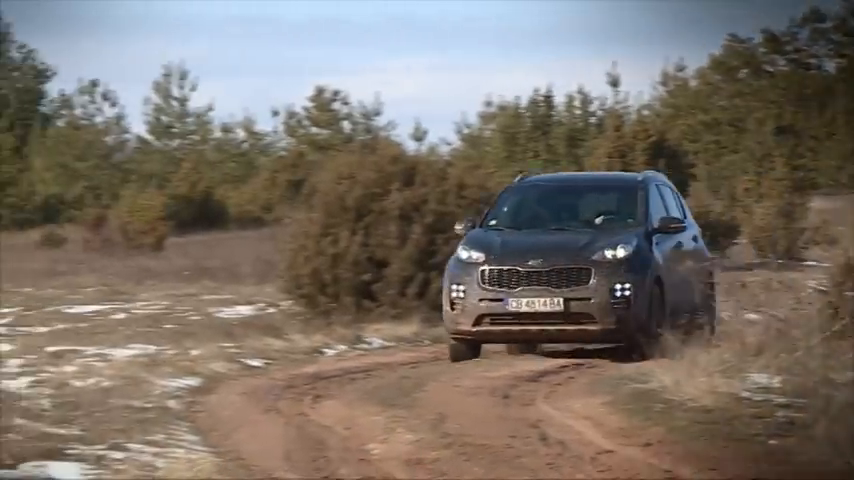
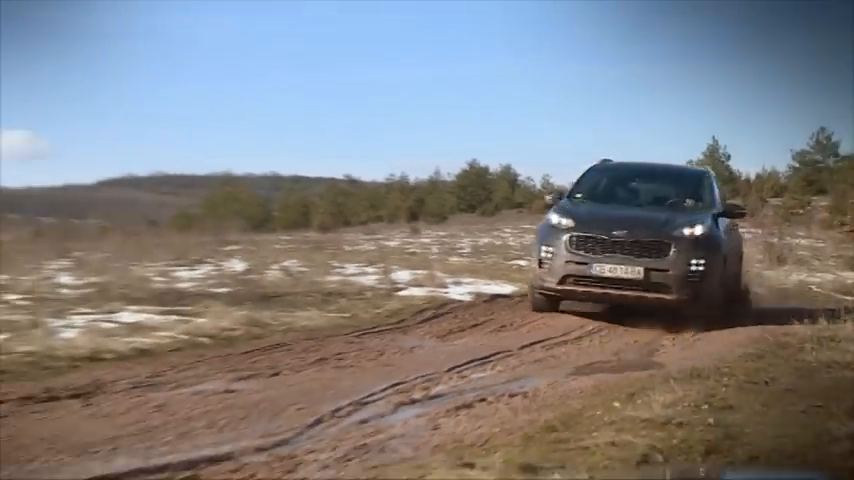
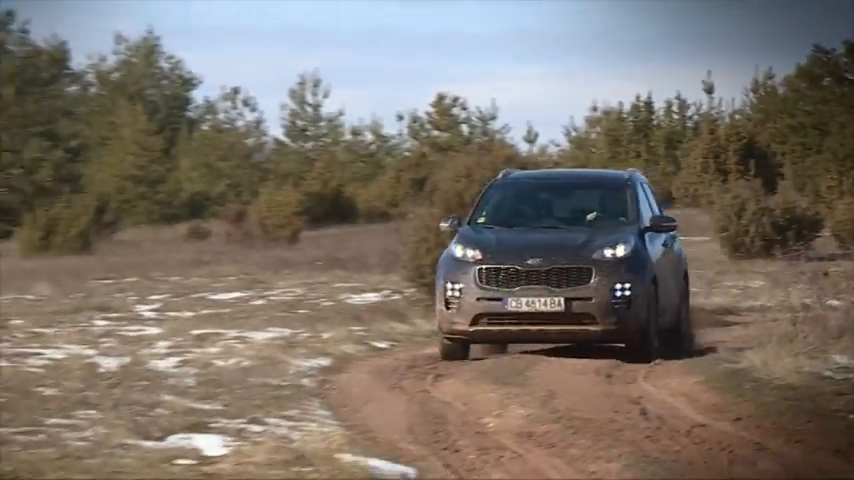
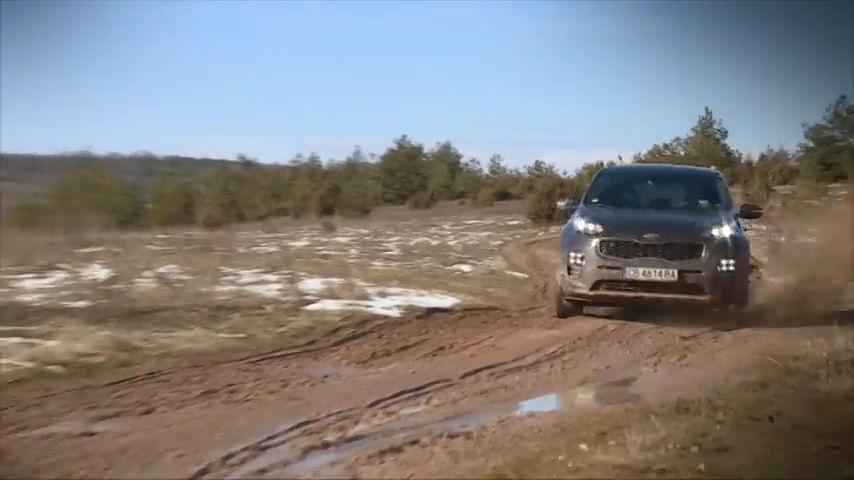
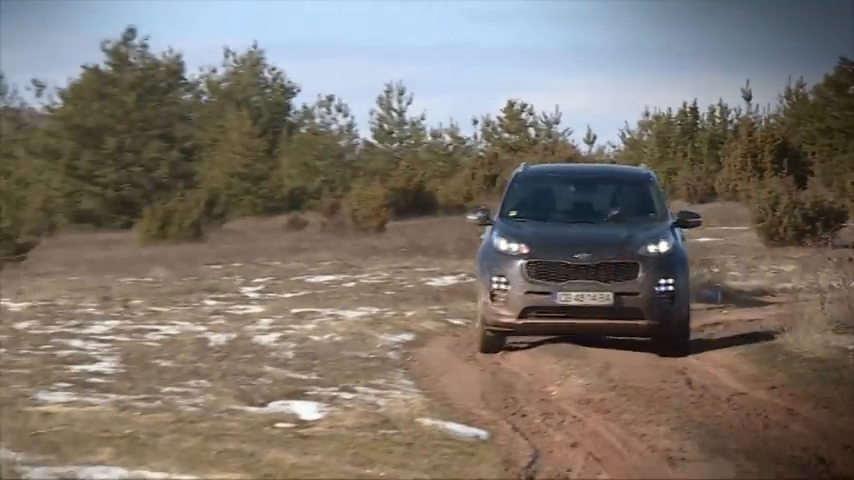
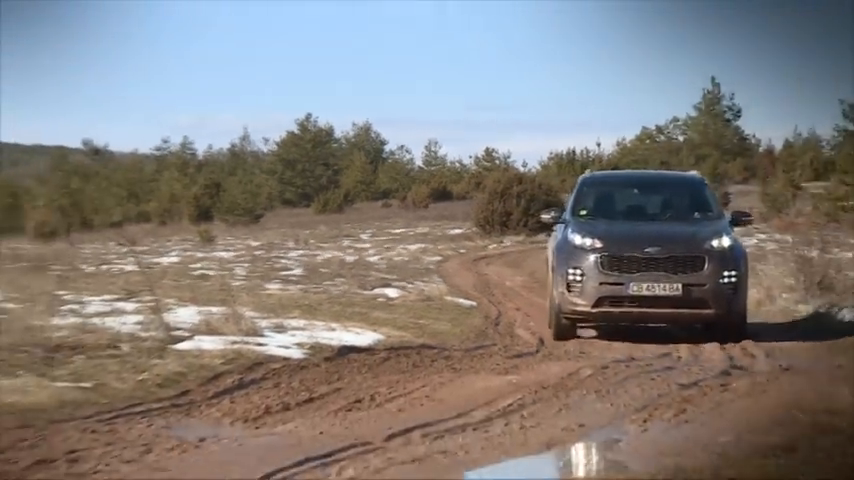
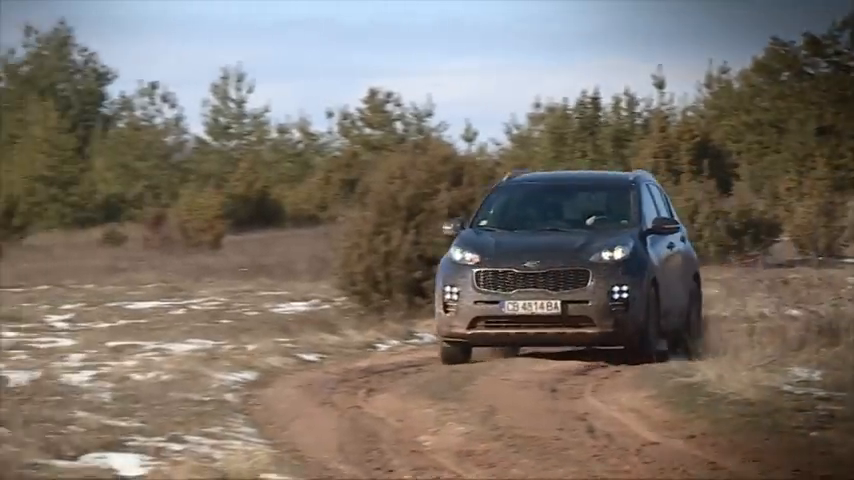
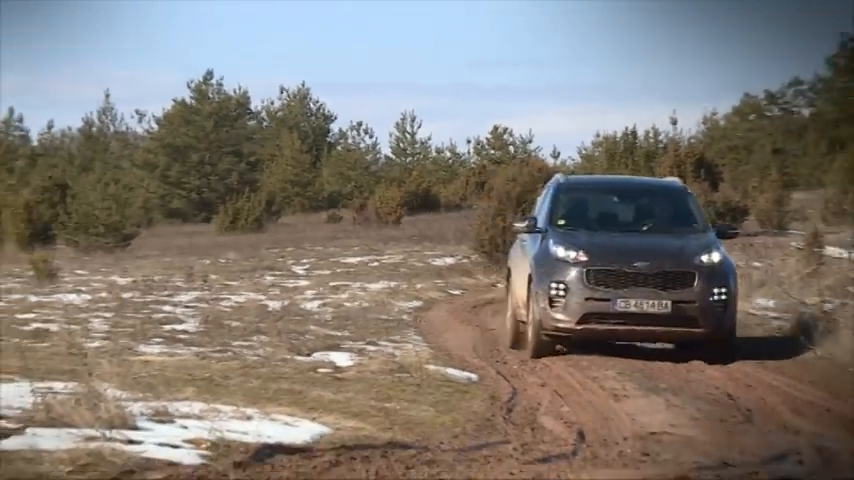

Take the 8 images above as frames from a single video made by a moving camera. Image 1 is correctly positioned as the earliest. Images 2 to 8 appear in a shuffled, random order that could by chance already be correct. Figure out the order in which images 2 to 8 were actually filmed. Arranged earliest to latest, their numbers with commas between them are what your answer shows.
7, 3, 5, 8, 6, 4, 2
